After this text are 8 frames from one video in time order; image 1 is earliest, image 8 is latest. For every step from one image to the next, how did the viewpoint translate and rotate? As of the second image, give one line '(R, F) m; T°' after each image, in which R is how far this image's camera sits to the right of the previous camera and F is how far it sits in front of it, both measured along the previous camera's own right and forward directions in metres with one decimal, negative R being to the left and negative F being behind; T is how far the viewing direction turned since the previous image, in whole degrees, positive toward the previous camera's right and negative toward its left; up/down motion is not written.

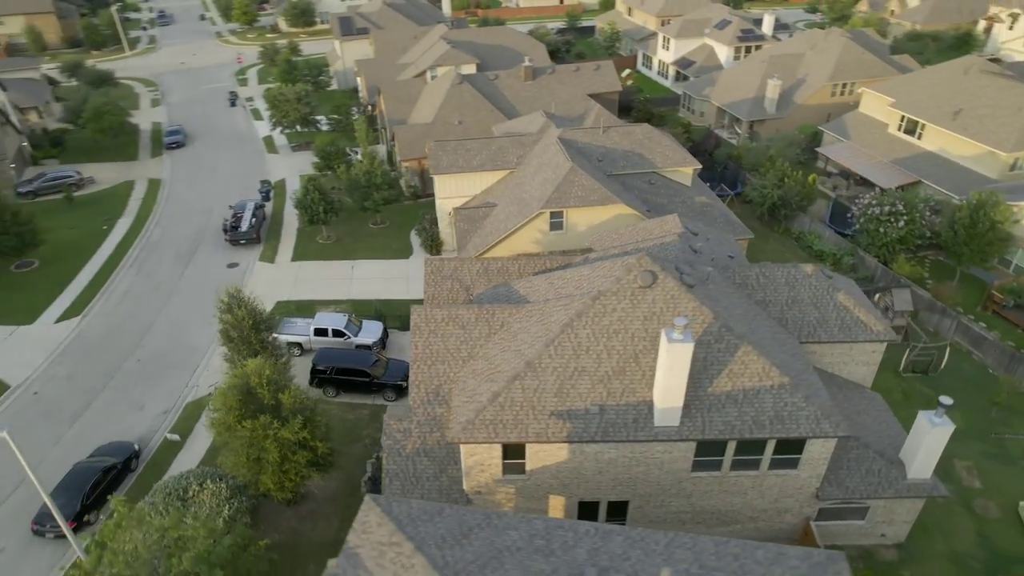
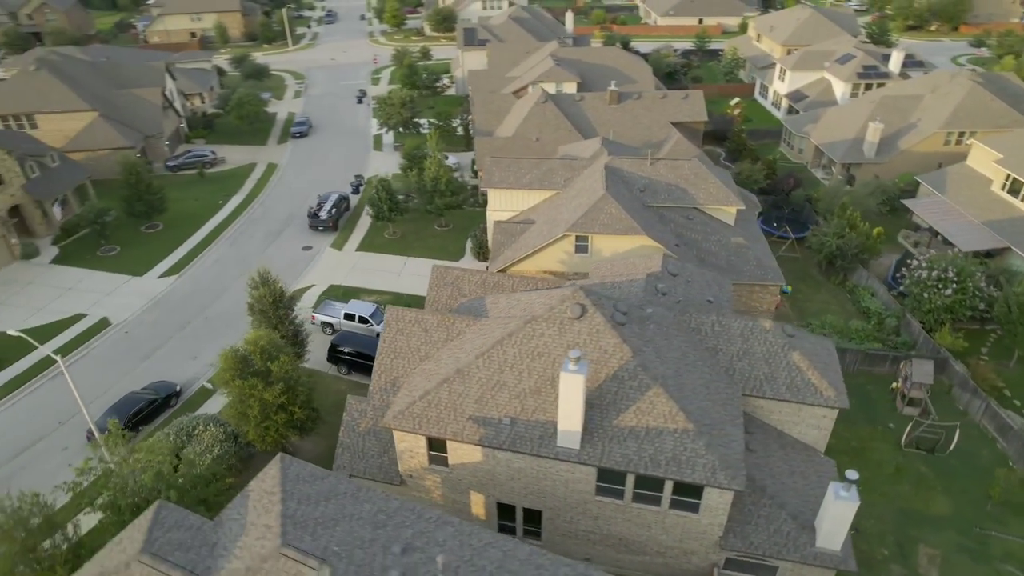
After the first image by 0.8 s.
(+5.3, -1.4) m; -12°
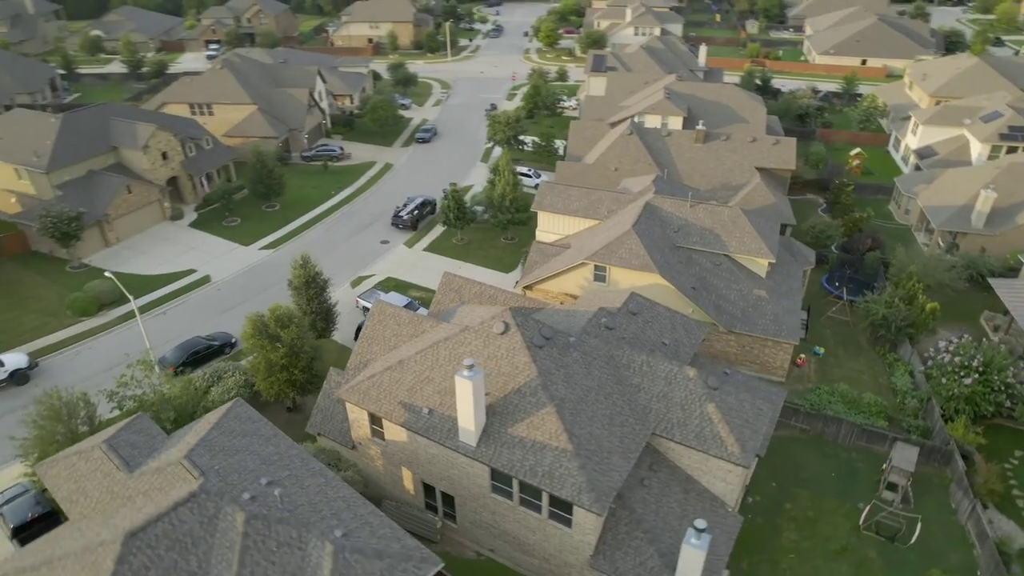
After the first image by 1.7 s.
(+6.8, -1.8) m; -14°
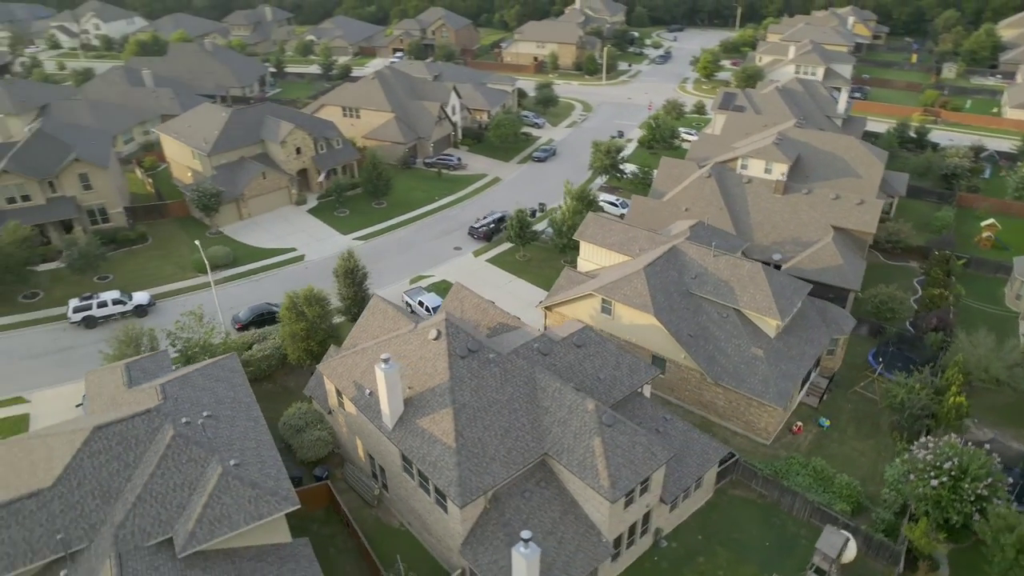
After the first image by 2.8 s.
(+8.4, -1.9) m; -15°
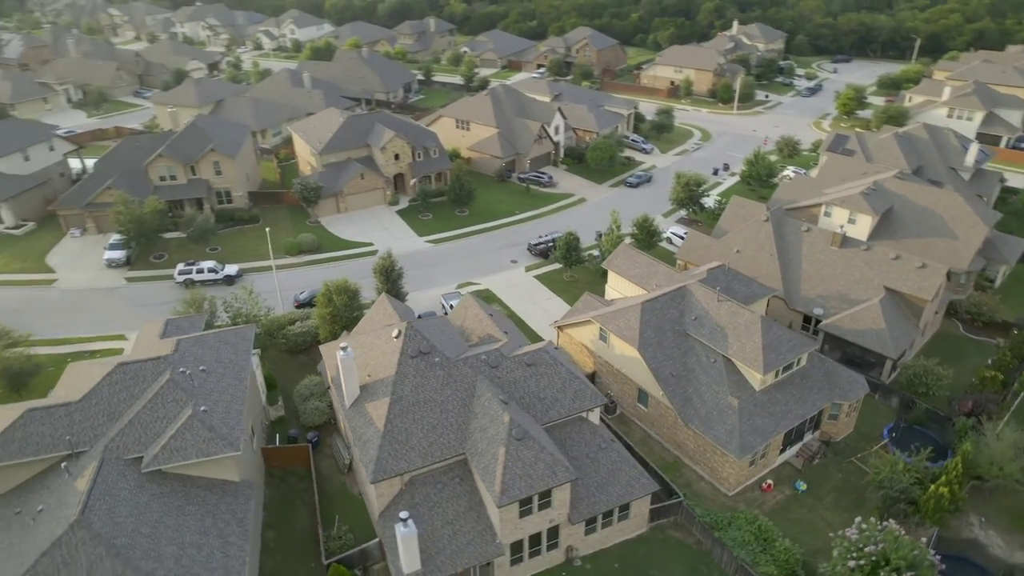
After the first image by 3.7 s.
(+8.1, -1.7) m; -14°
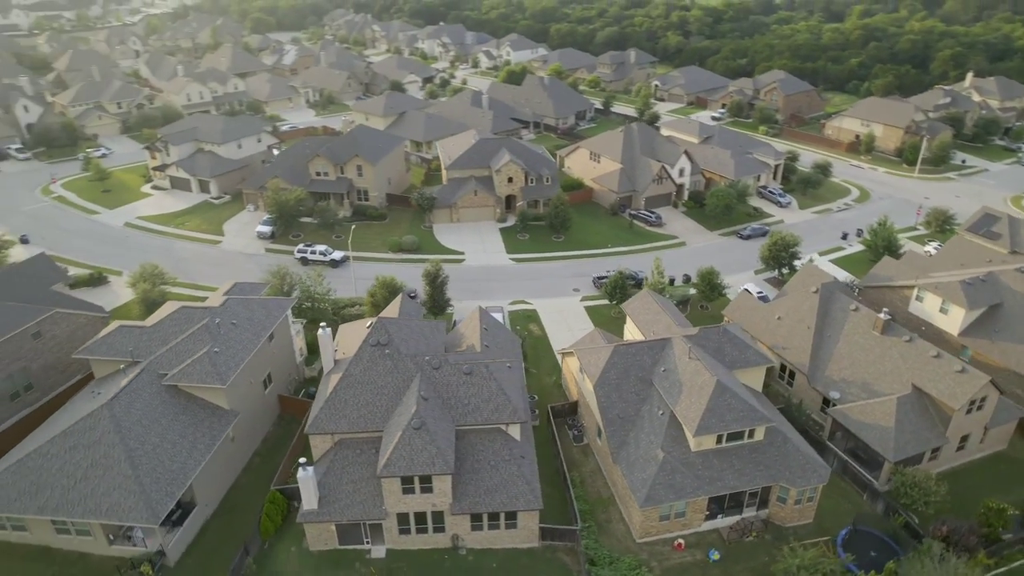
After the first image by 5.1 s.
(+12.5, -2.1) m; -19°
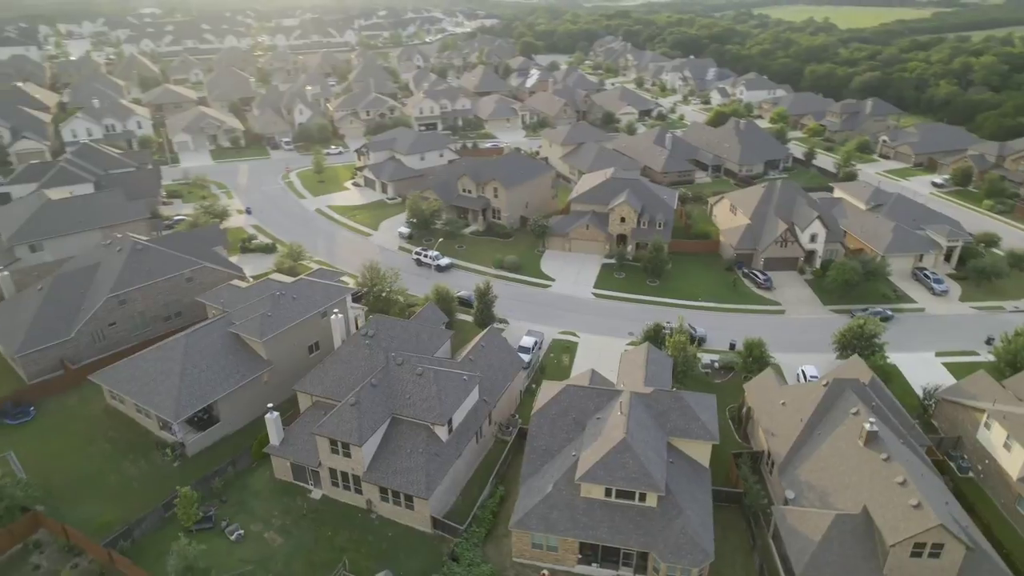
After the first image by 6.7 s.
(+16.6, -1.4) m; -23°
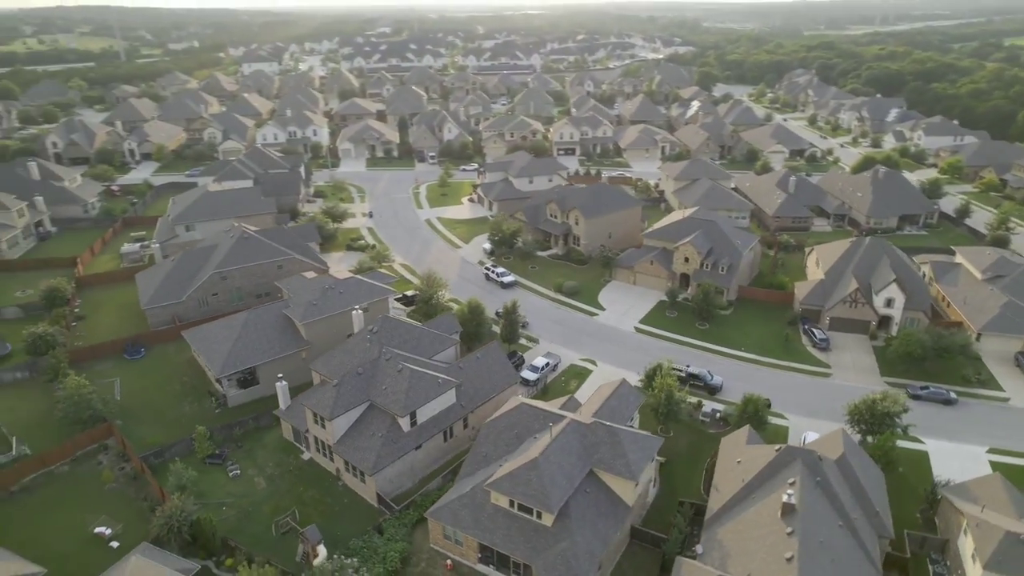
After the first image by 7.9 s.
(+13.8, -1.9) m; -17°
